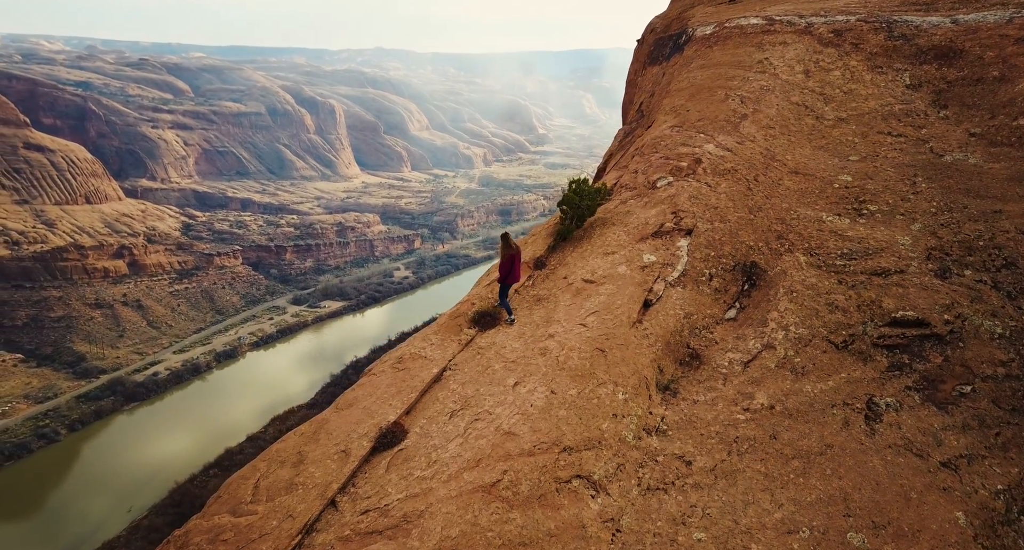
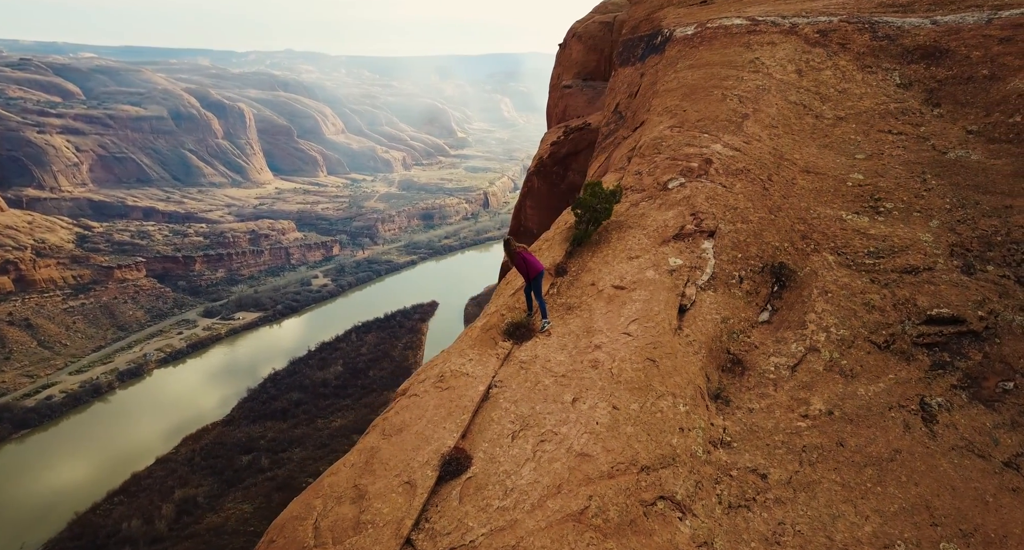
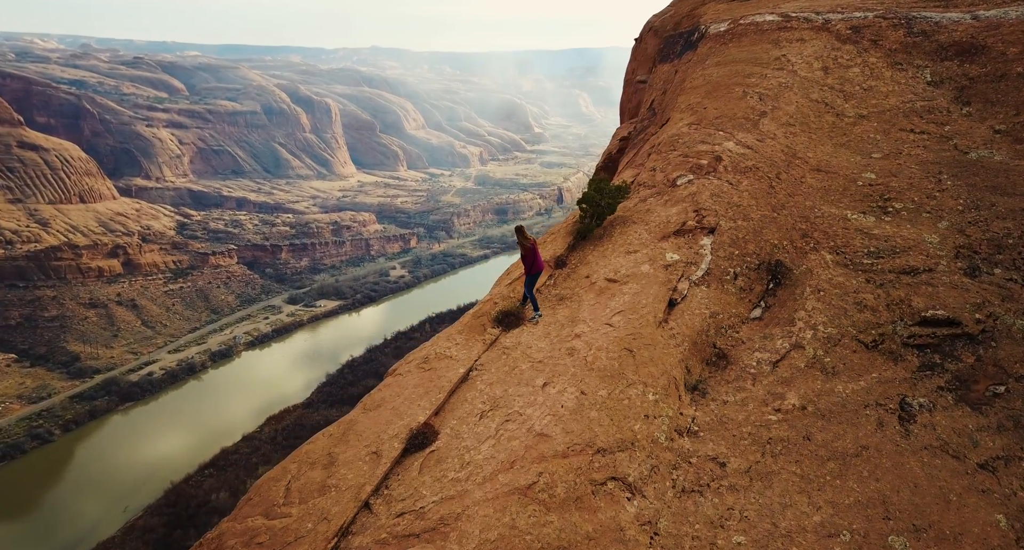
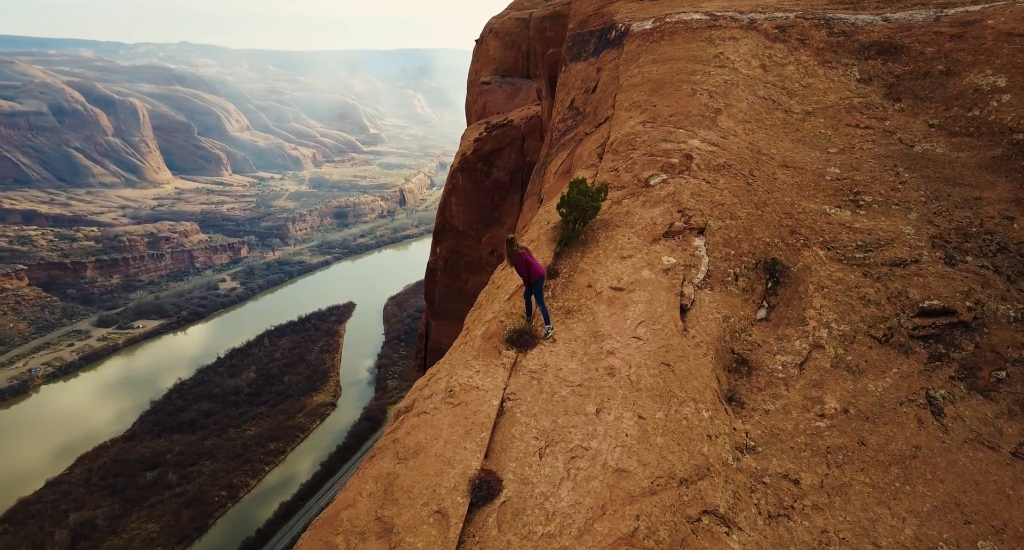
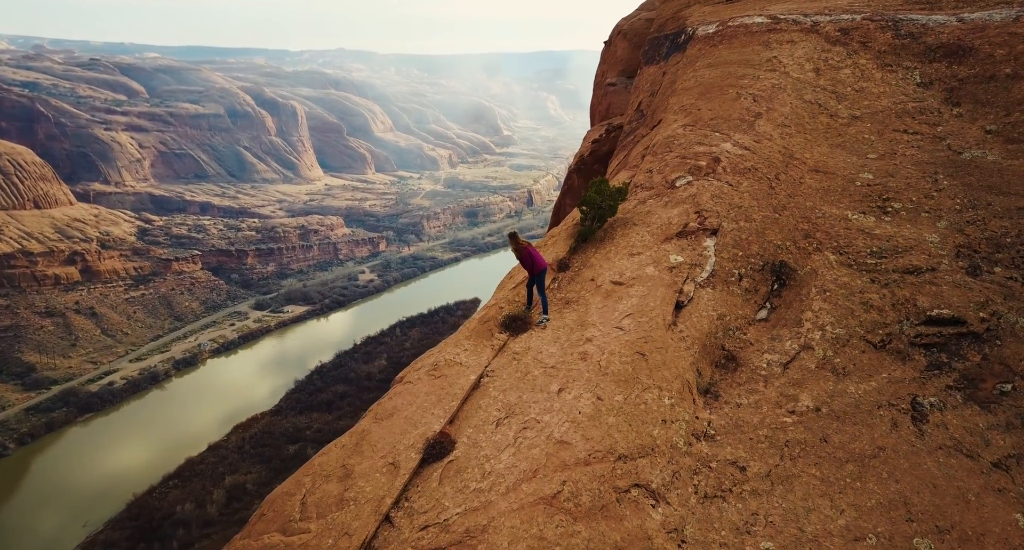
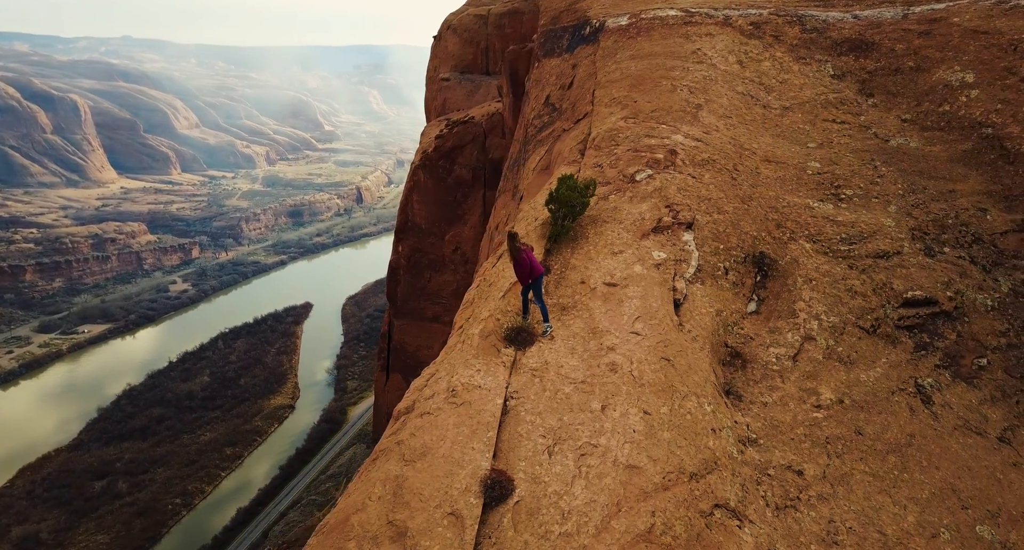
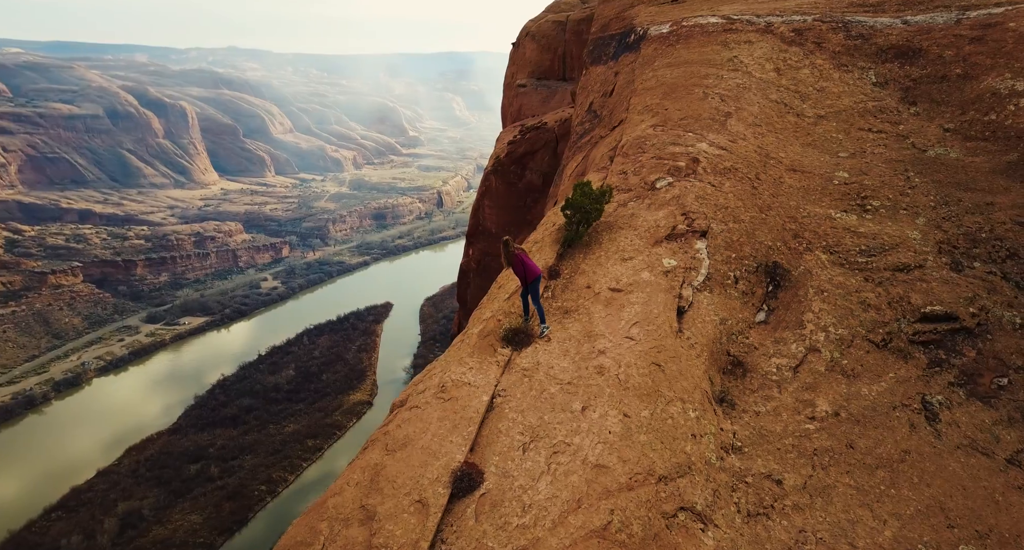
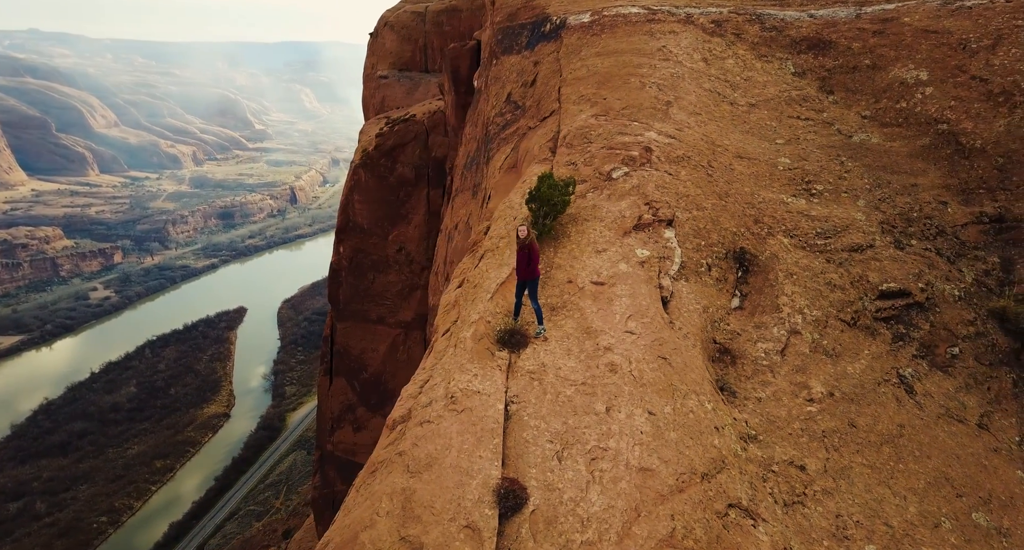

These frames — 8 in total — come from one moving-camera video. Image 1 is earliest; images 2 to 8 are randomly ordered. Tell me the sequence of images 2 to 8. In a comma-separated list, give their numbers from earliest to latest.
3, 5, 2, 7, 4, 6, 8
